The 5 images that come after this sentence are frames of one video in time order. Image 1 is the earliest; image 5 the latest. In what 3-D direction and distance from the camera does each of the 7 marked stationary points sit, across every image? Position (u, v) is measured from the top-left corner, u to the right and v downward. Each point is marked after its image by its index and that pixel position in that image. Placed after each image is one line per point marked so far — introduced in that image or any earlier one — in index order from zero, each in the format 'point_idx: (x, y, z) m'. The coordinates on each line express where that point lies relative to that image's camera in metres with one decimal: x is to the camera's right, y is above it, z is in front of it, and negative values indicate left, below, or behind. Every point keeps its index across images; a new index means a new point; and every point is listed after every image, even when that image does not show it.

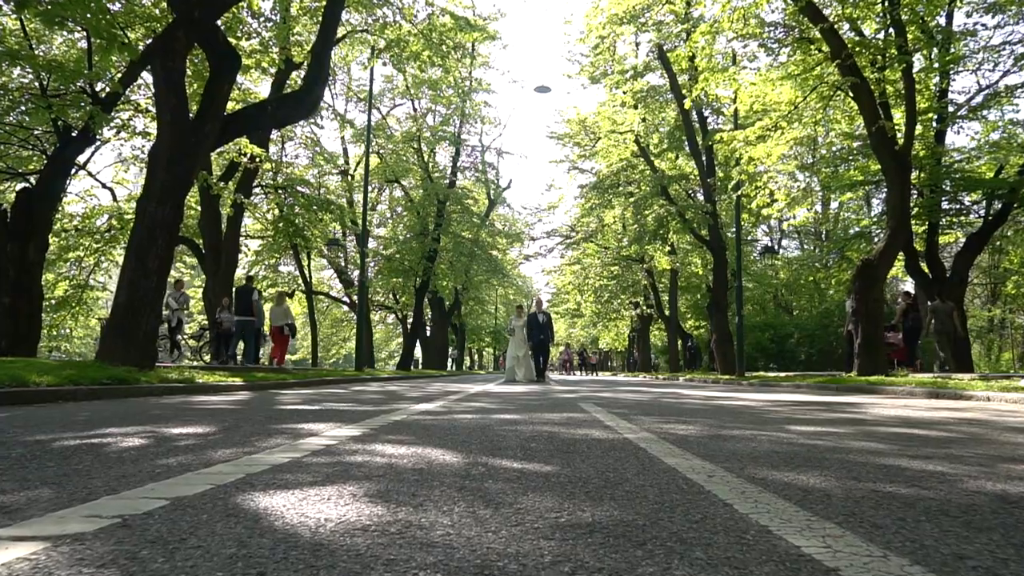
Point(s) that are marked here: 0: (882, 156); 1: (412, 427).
0: (+8.0, +2.9, +17.6) m
1: (-0.6, -0.8, +4.7) m
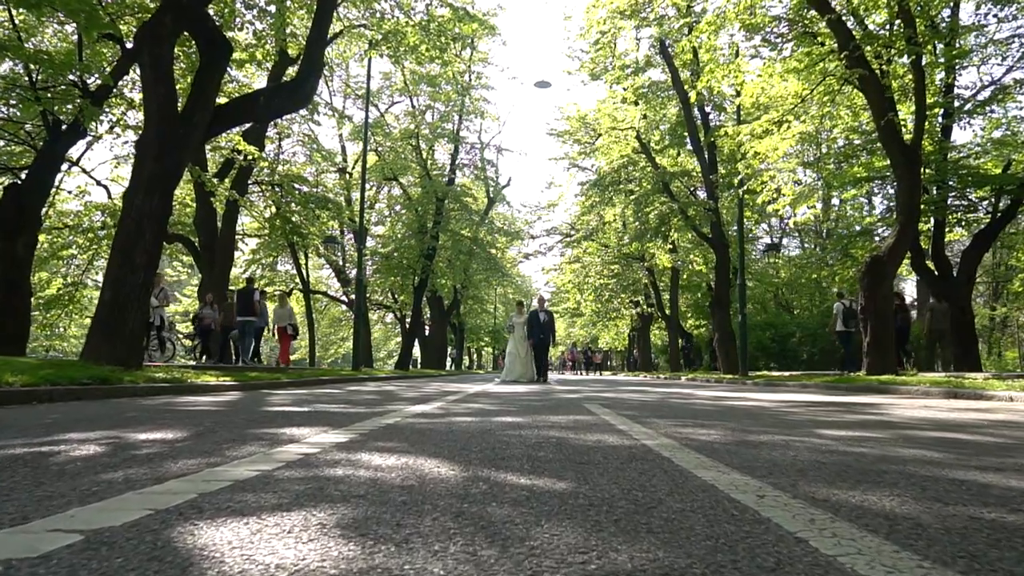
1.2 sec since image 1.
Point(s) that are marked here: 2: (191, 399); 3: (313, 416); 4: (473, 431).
0: (+8.0, +2.9, +17.2) m
1: (-0.6, -0.8, +4.3) m
2: (-3.4, -1.2, +8.6) m
3: (-1.4, -0.9, +5.8) m
4: (-0.2, -0.8, +4.4) m
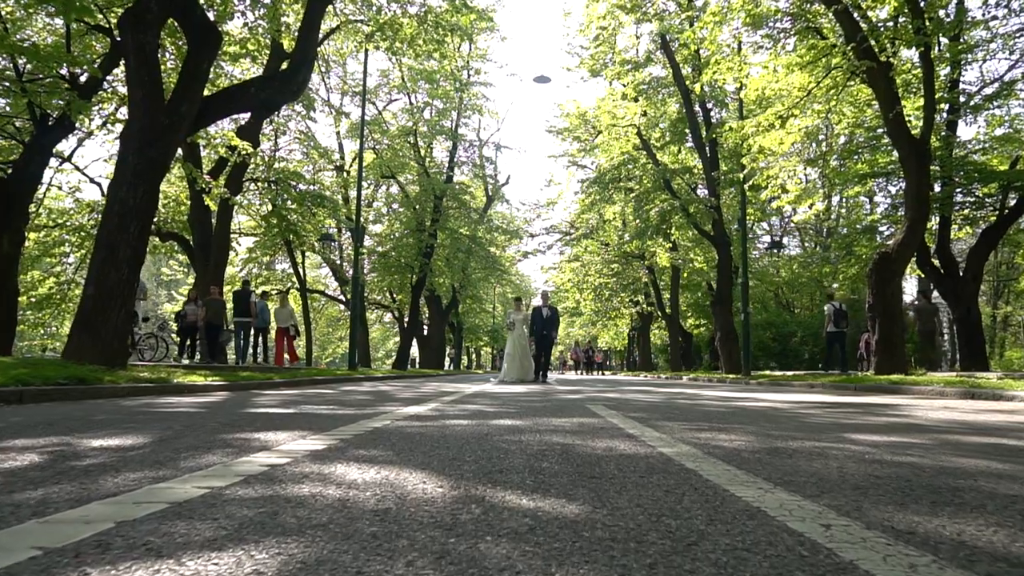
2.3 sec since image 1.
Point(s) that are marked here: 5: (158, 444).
0: (+8.0, +3.0, +16.8) m
1: (-0.6, -0.7, +3.9) m
2: (-3.4, -1.1, +8.2) m
3: (-1.4, -0.9, +5.4) m
4: (-0.2, -0.7, +4.0) m
5: (-1.5, -0.7, +3.4) m
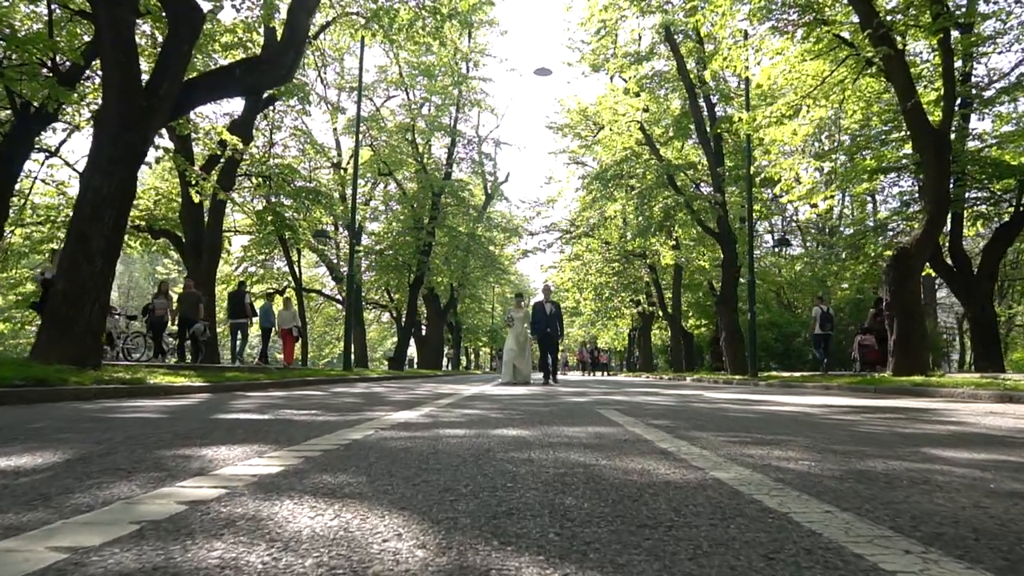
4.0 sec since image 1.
0: (+8.0, +3.0, +16.1) m
1: (-0.5, -0.6, +3.1) m
2: (-3.4, -1.0, +7.4) m
3: (-1.4, -0.8, +4.7) m
4: (-0.2, -0.7, +3.2) m
5: (-1.5, -0.6, +2.7) m
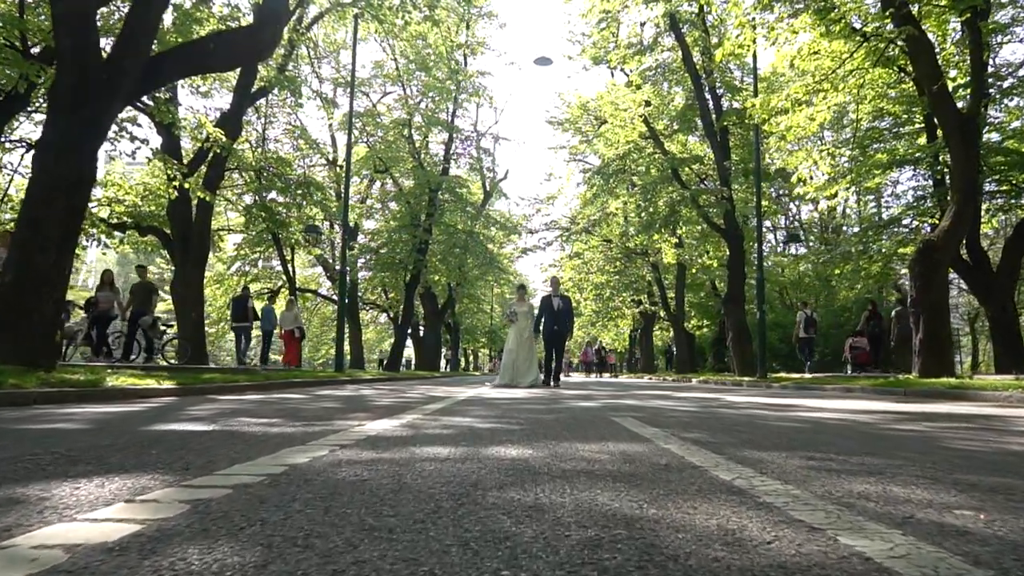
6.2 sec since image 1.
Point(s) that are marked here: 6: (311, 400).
0: (+8.0, +3.1, +15.1) m
1: (-0.5, -0.5, +2.1) m
2: (-3.4, -1.0, +6.4) m
3: (-1.4, -0.7, +3.7) m
4: (-0.2, -0.5, +2.2) m
5: (-1.5, -0.5, +1.7) m
6: (-2.2, -1.2, +9.0) m
